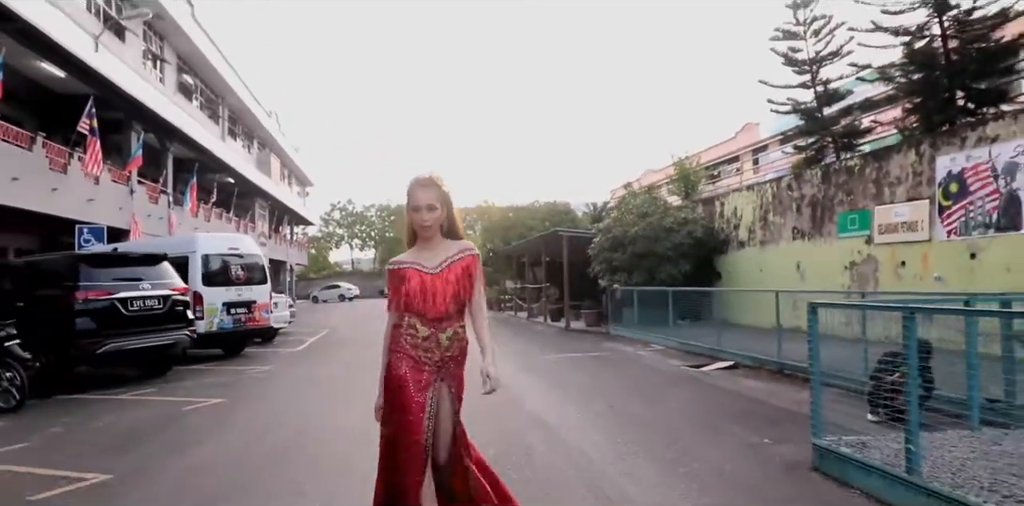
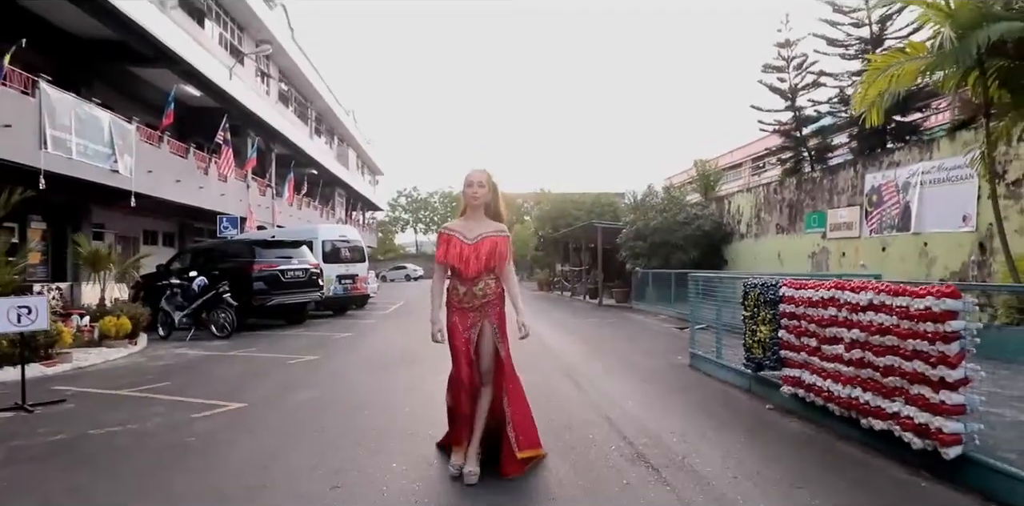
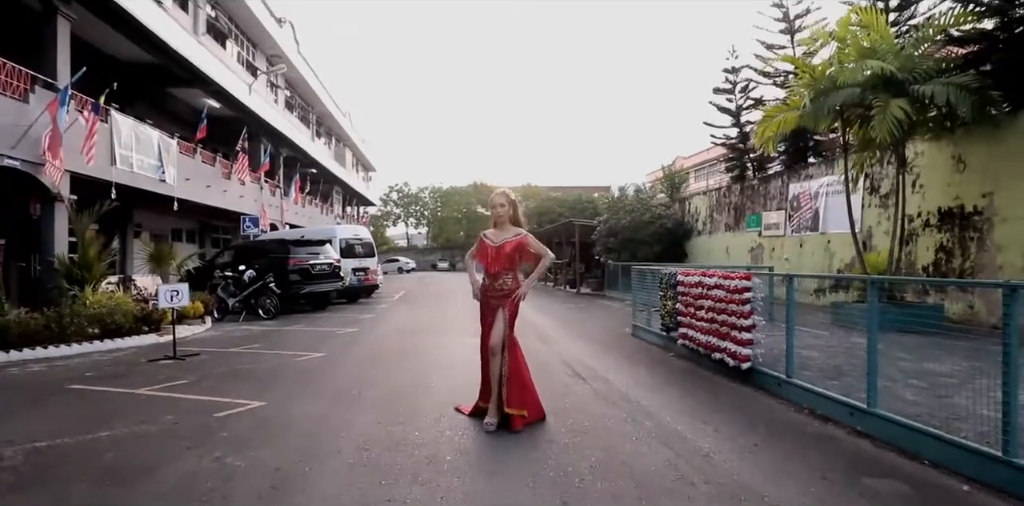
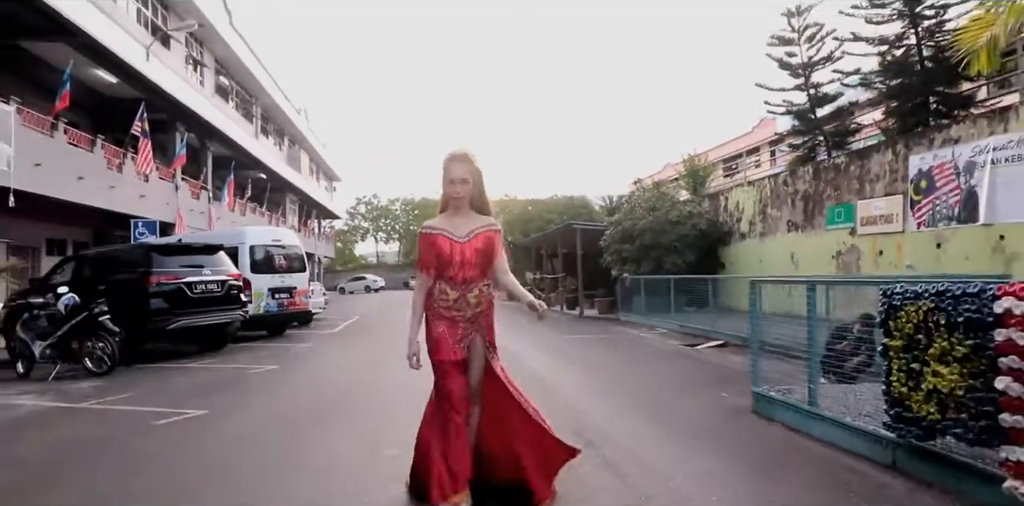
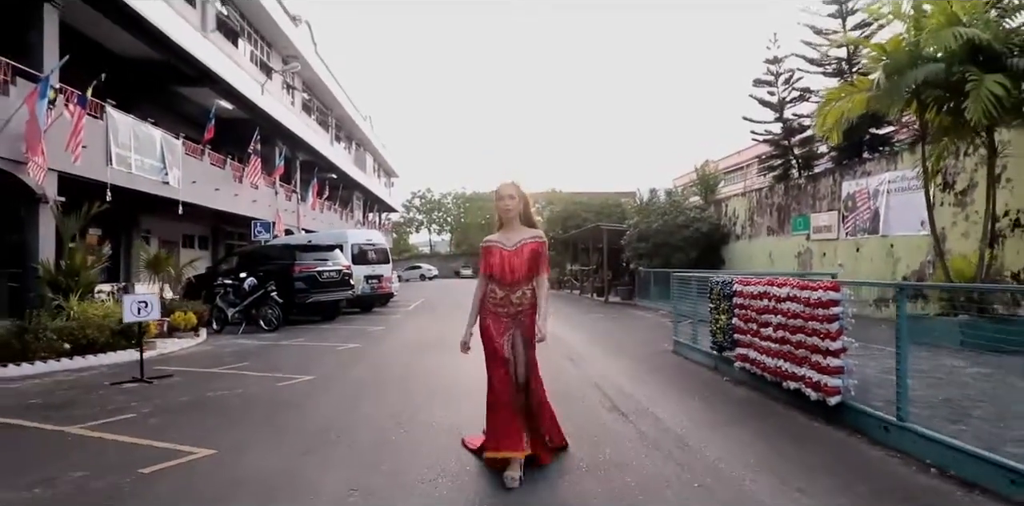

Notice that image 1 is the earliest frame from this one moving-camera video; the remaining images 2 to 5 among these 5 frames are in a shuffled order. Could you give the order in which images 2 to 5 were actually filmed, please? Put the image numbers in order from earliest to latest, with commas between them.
4, 2, 5, 3
